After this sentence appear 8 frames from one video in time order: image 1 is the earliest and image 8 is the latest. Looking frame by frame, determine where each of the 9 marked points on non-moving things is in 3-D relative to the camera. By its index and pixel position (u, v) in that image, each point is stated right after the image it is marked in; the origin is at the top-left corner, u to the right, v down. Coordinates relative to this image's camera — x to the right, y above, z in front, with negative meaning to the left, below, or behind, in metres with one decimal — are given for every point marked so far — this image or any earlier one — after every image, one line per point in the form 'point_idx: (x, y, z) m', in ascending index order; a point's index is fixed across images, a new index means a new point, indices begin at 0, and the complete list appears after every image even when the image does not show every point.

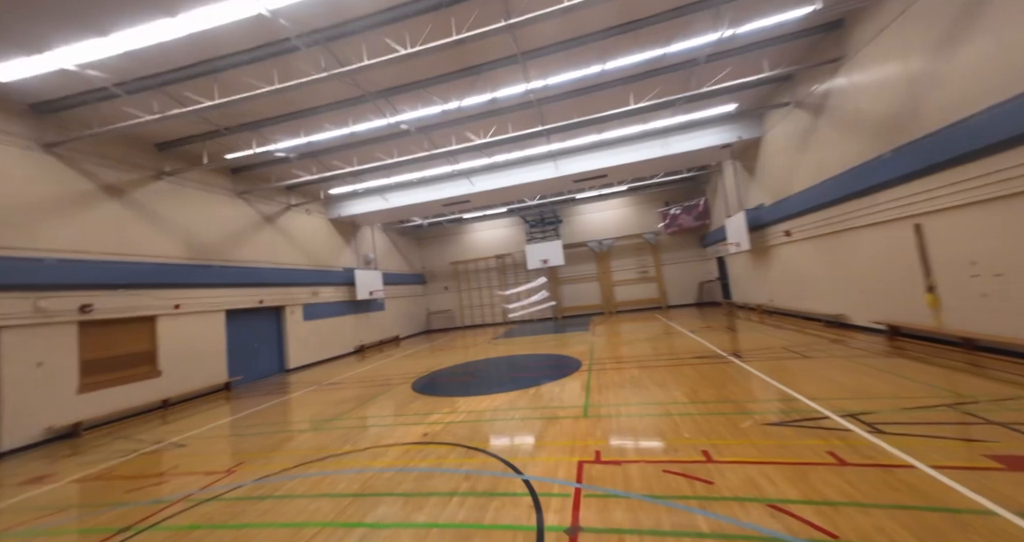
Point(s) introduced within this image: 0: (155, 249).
0: (-6.8, +0.4, +7.4) m
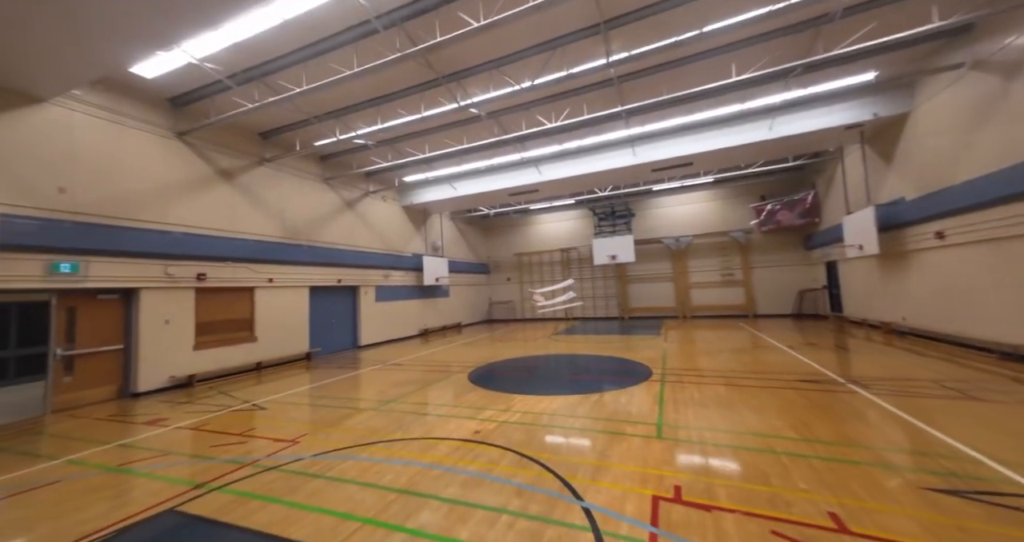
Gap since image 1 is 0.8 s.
0: (-5.4, +0.9, +8.1) m
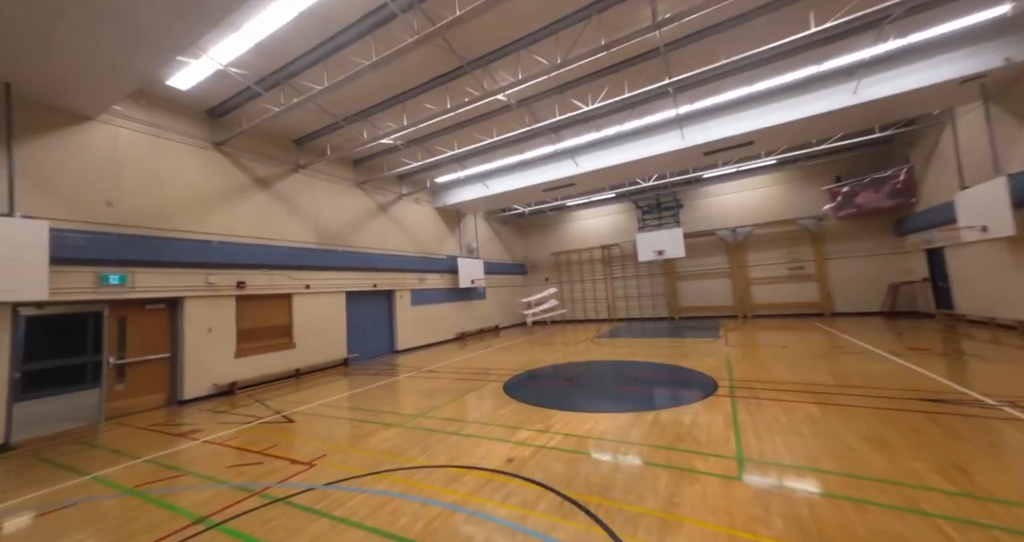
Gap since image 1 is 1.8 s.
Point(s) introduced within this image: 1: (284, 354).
0: (-4.7, +0.8, +8.1) m
1: (-4.7, -1.7, +7.9) m
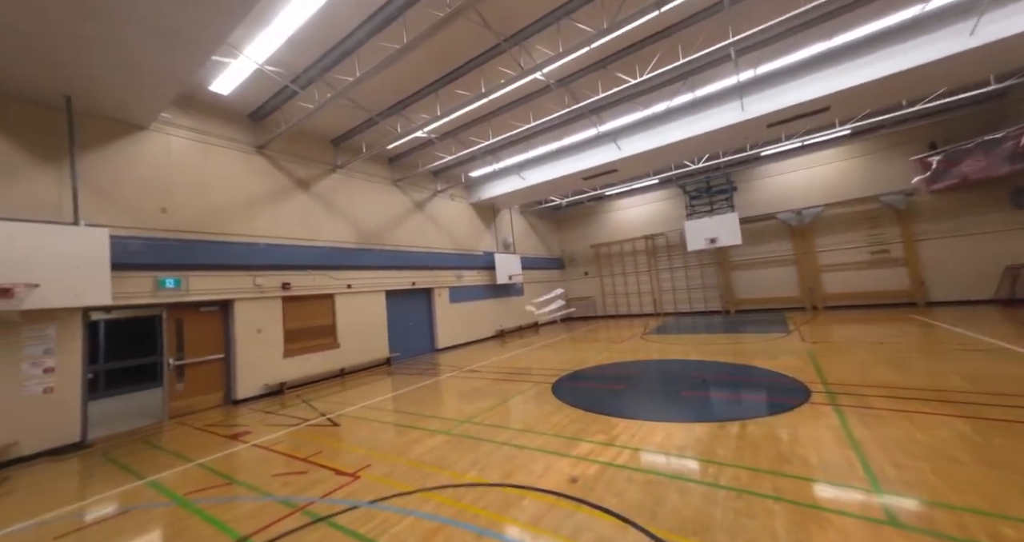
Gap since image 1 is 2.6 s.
0: (-3.8, +0.8, +8.2) m
1: (-3.8, -1.7, +8.0) m
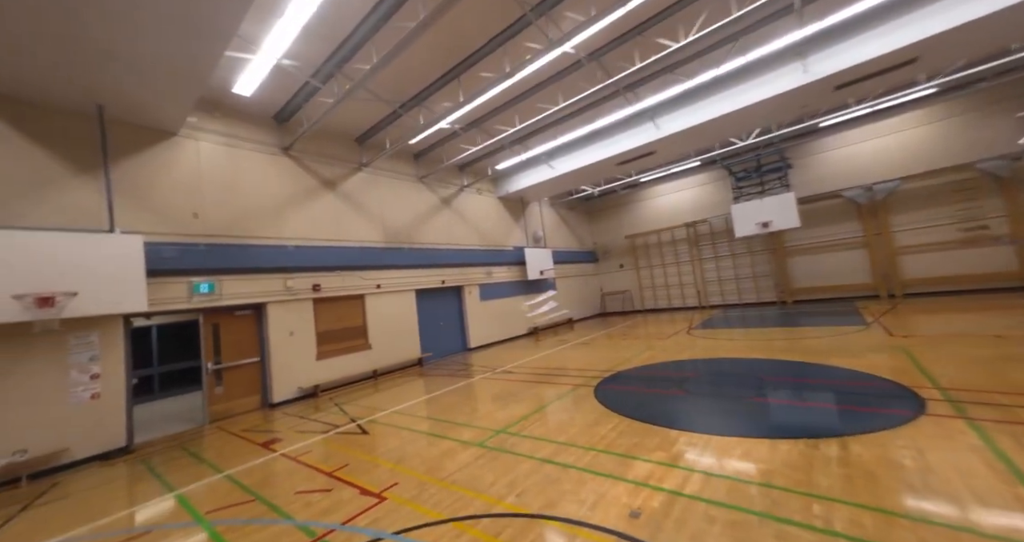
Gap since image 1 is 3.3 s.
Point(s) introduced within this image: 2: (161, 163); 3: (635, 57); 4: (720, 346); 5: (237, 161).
0: (-3.2, +0.8, +8.0) m
1: (-3.1, -1.7, +7.8) m
2: (-5.2, +1.6, +5.7) m
3: (+1.7, +2.9, +5.2) m
4: (+3.5, -1.3, +6.5) m
5: (-4.7, +1.9, +6.4) m
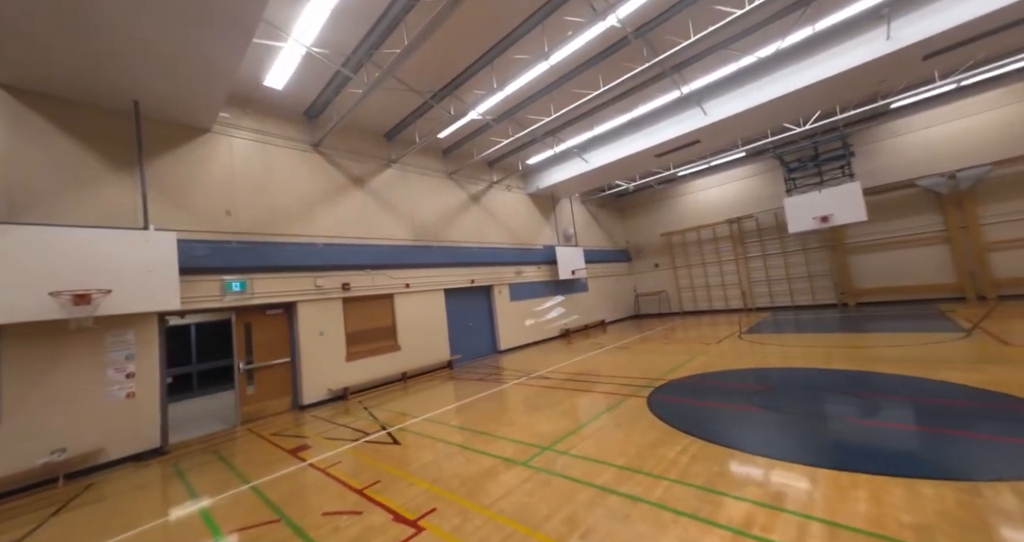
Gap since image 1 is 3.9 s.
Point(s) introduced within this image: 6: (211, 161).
0: (-2.5, +0.8, +7.8) m
1: (-2.4, -1.7, +7.6) m
2: (-4.7, +1.6, +5.6) m
3: (+2.2, +2.9, +4.7) m
4: (+4.1, -1.2, +5.9) m
5: (-4.1, +1.9, +6.4) m
6: (-4.6, +1.7, +5.8) m
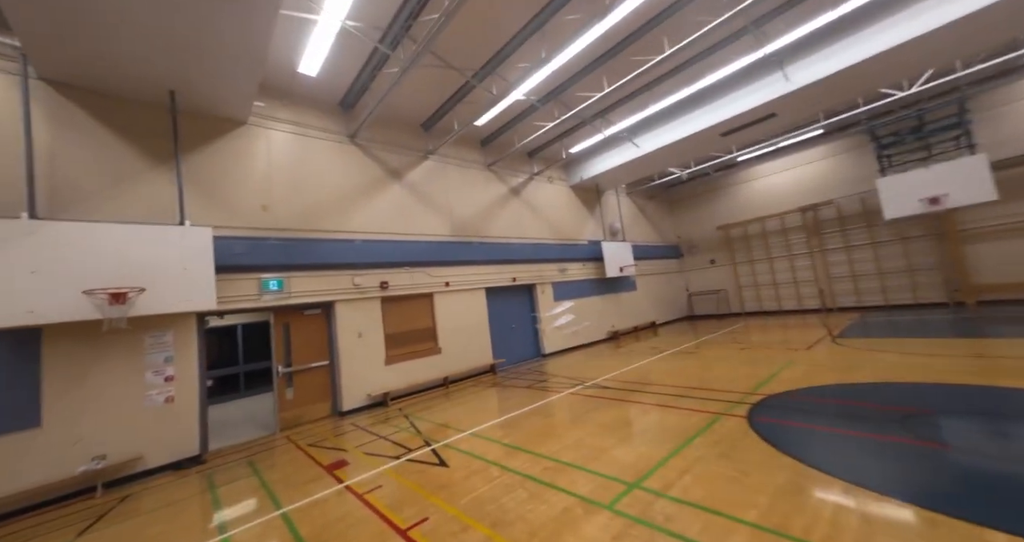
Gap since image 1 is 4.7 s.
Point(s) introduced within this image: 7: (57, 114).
0: (-1.6, +0.8, +7.4) m
1: (-1.5, -1.7, +7.2) m
2: (-4.0, +1.7, +5.4) m
3: (+2.7, +3.0, +3.9) m
4: (+4.8, -1.1, +4.9) m
5: (-3.3, +1.9, +6.1) m
6: (-3.9, +1.7, +5.6) m
7: (-5.1, +1.7, +4.2) m
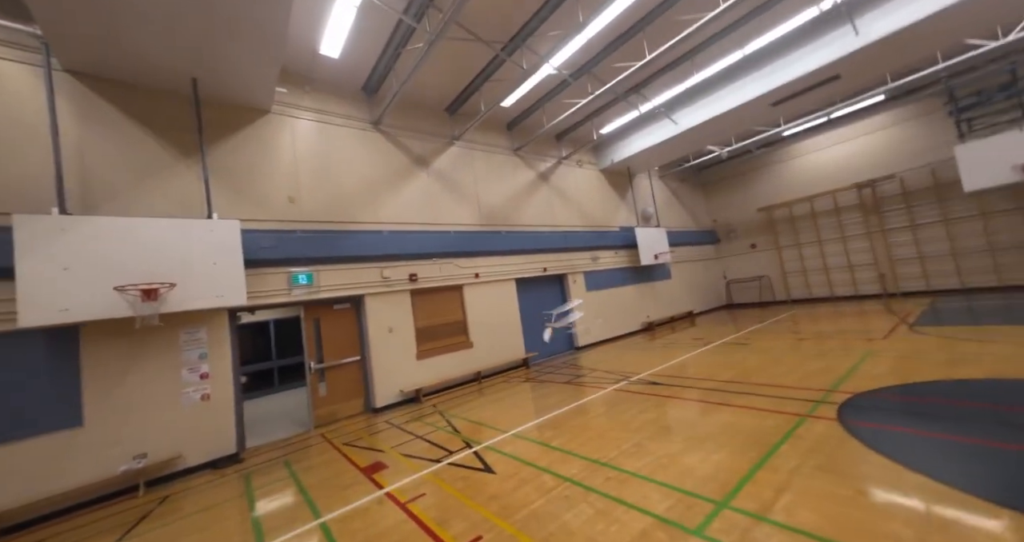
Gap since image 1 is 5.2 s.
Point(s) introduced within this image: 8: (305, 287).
0: (-1.0, +1.0, +7.1) m
1: (-0.9, -1.5, +7.0) m
2: (-3.6, +1.7, +5.2) m
3: (+3.1, +3.2, +3.3) m
4: (+5.3, -0.9, +4.3) m
5: (-2.8, +2.0, +5.9) m
6: (-3.4, +1.8, +5.4) m
7: (-4.7, +1.8, +4.1) m
8: (-2.9, -0.2, +5.4) m
